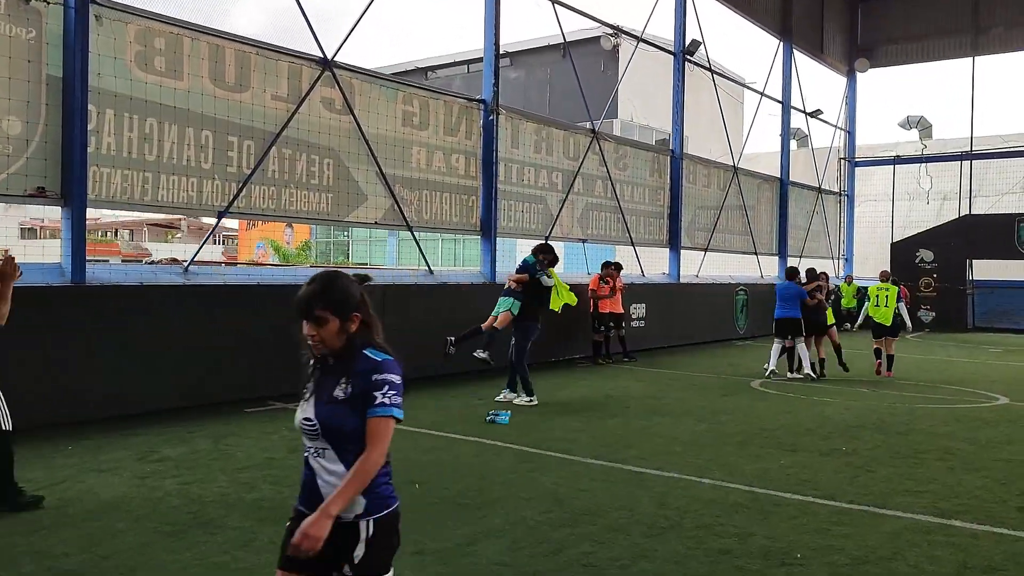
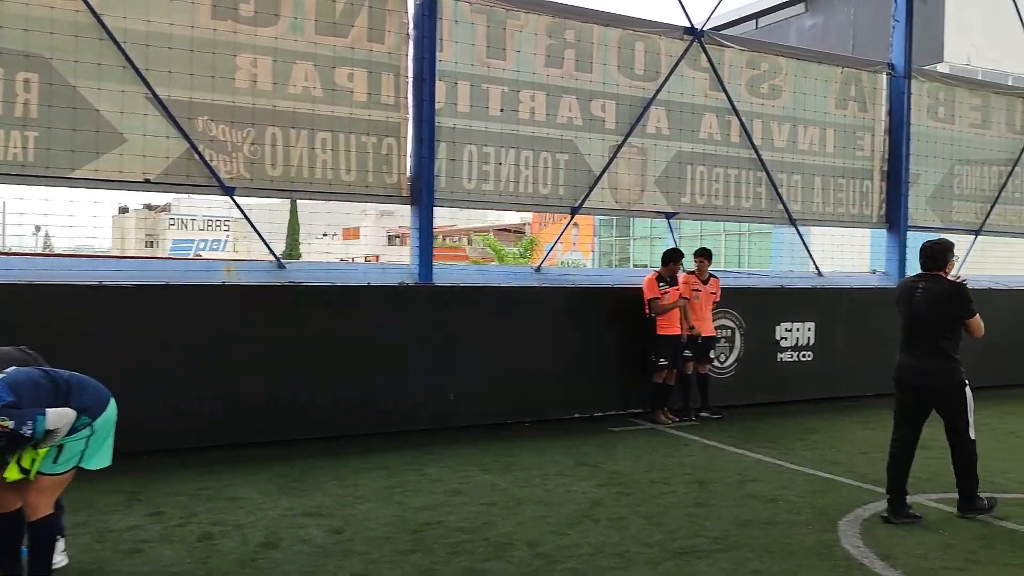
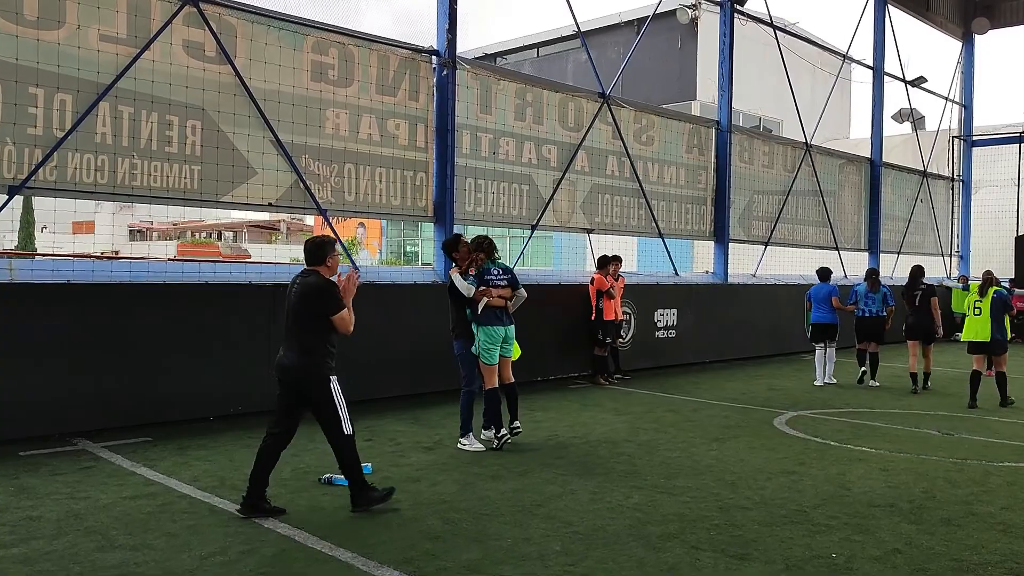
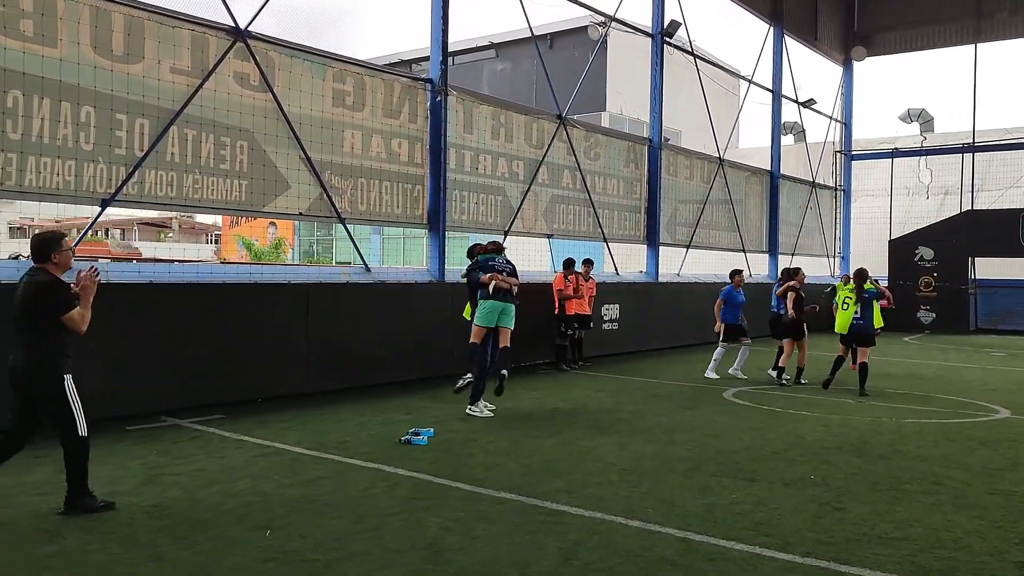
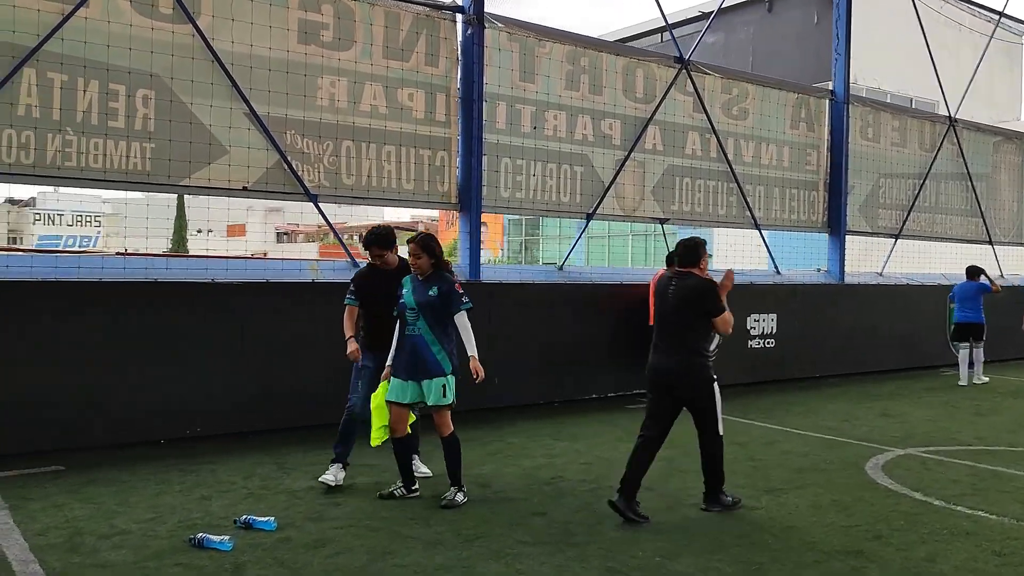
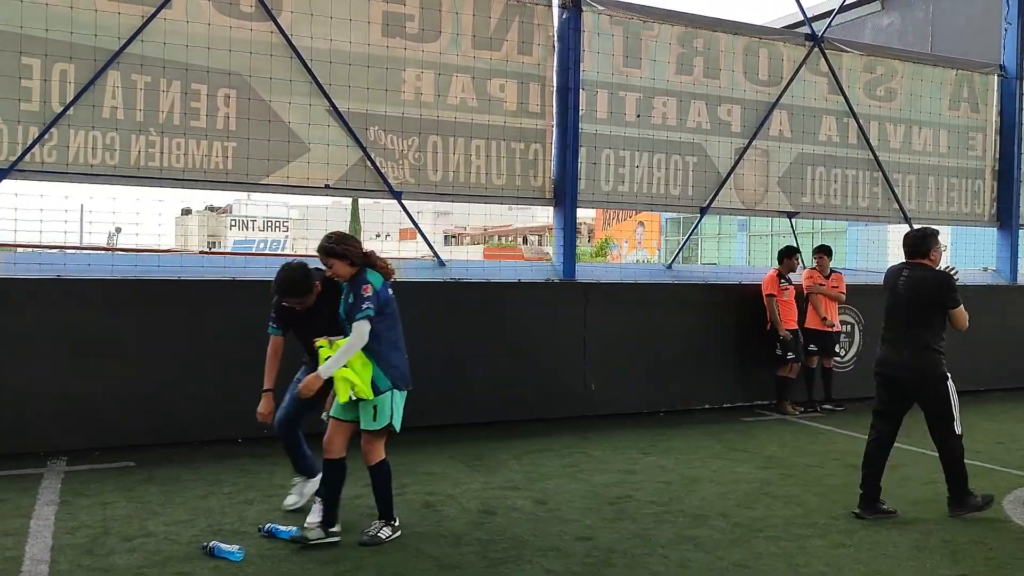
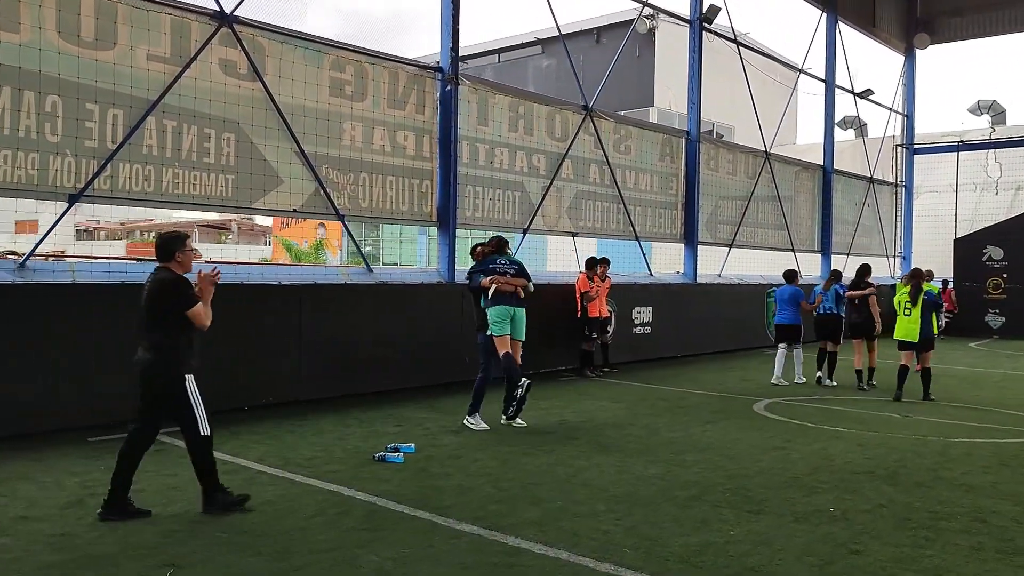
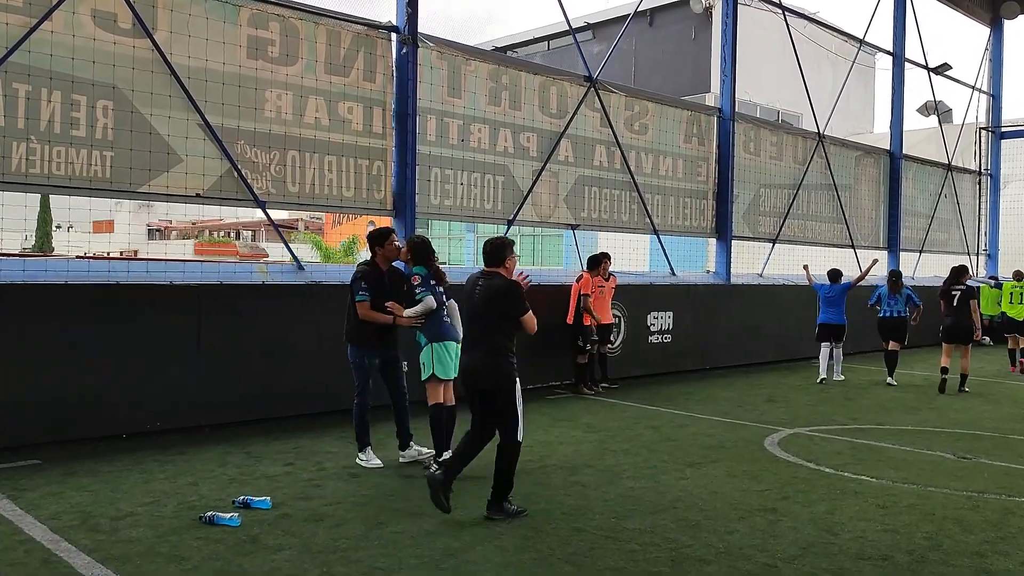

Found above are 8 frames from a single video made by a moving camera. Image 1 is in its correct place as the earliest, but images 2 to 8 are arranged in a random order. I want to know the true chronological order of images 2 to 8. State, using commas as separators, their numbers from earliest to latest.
4, 7, 3, 8, 5, 6, 2
